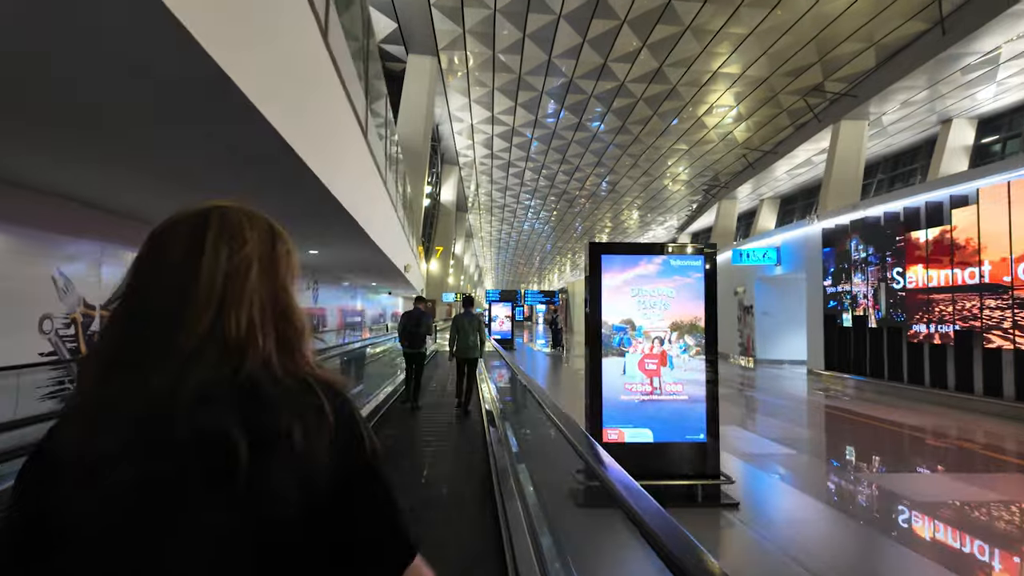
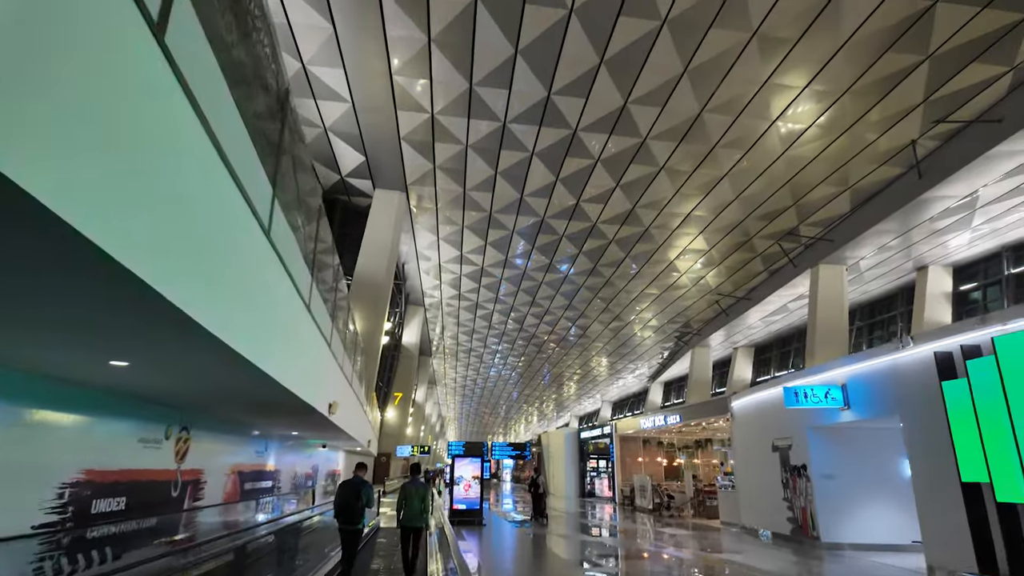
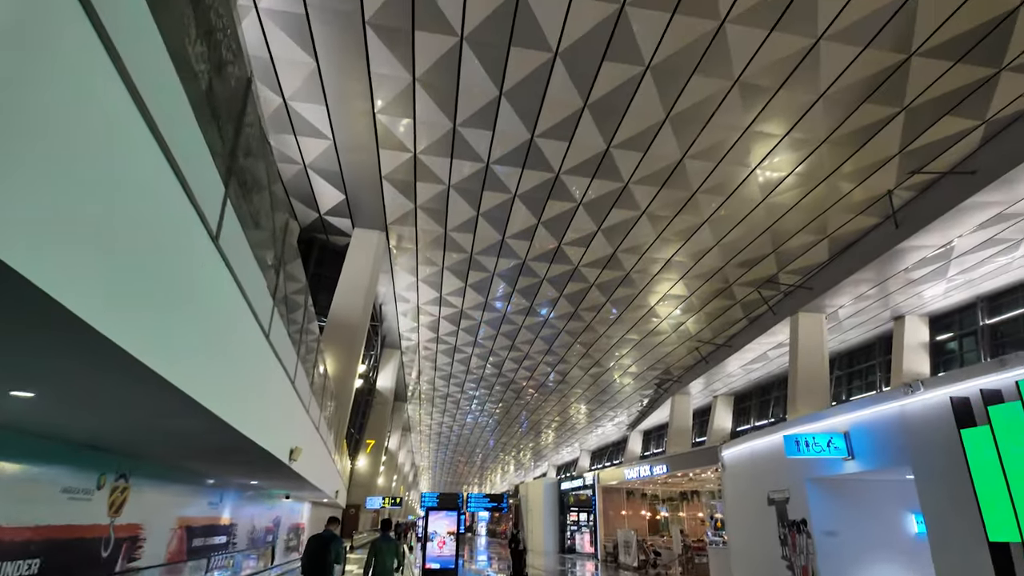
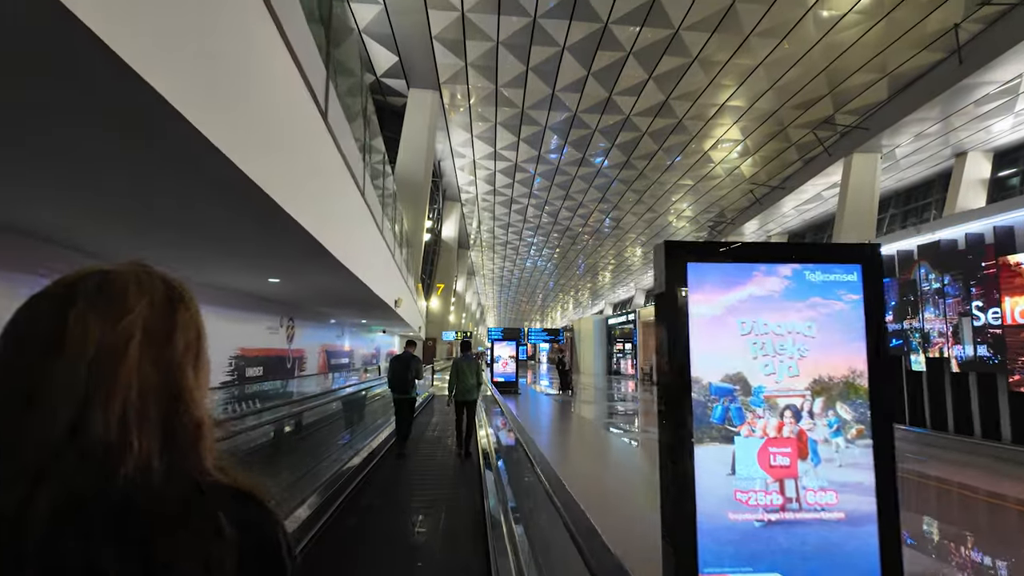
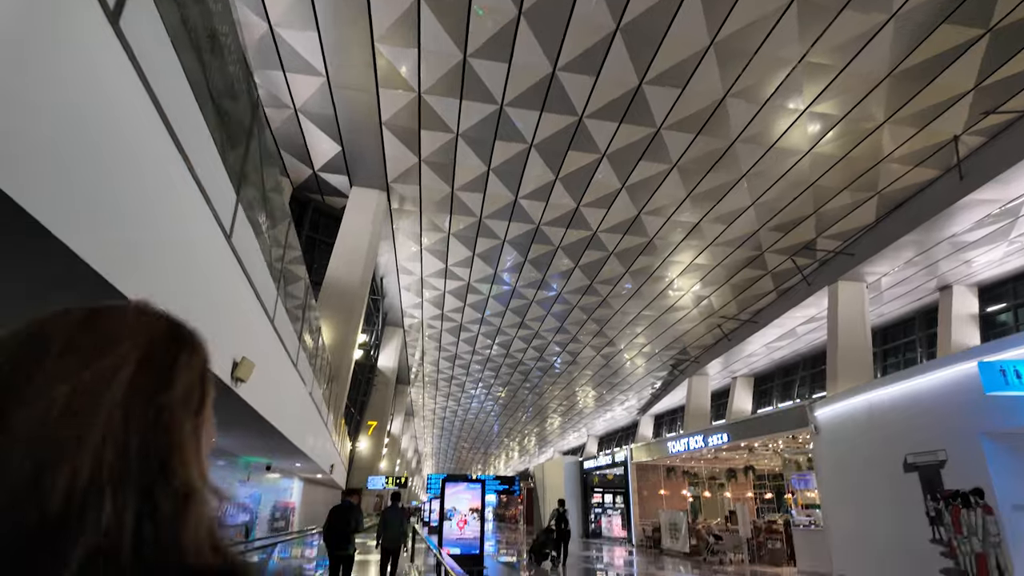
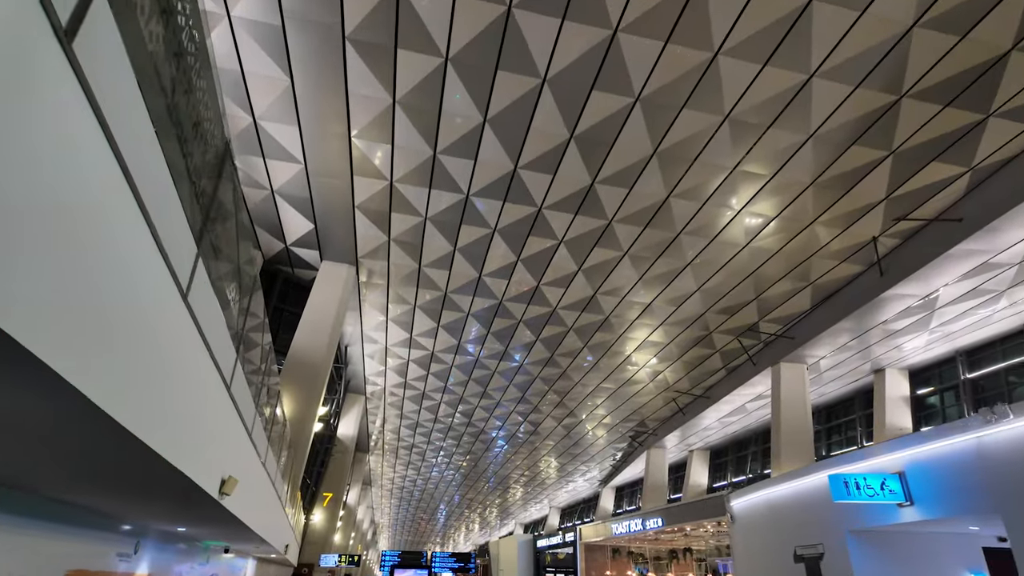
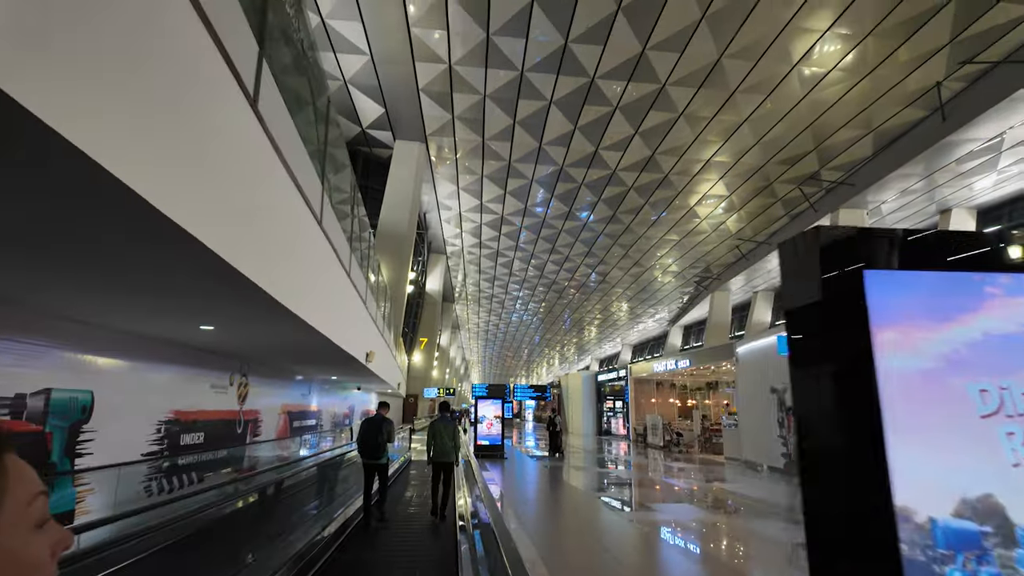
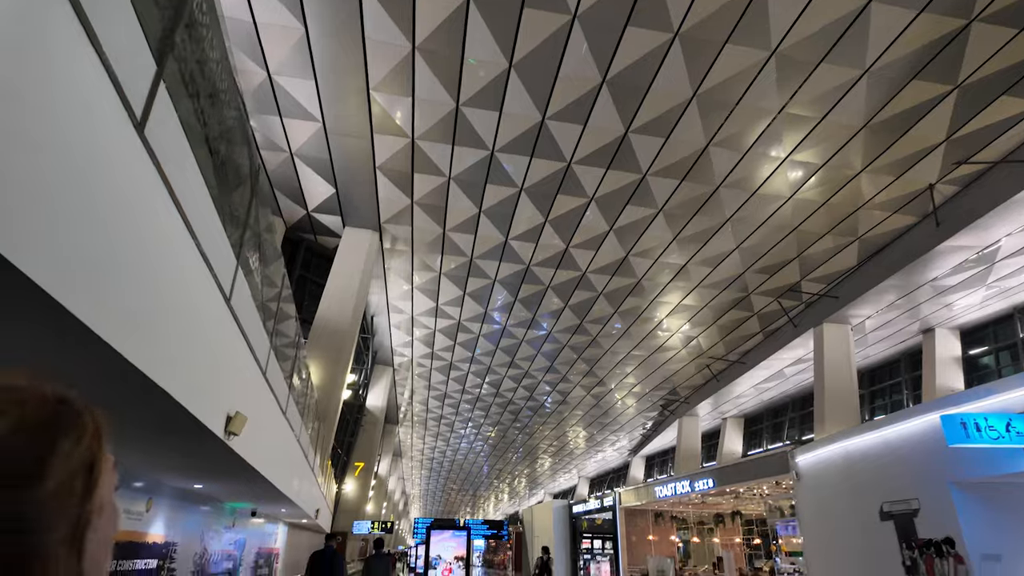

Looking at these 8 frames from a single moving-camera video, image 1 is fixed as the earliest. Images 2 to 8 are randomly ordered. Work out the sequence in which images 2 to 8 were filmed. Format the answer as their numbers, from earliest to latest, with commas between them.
4, 7, 2, 3, 6, 8, 5
